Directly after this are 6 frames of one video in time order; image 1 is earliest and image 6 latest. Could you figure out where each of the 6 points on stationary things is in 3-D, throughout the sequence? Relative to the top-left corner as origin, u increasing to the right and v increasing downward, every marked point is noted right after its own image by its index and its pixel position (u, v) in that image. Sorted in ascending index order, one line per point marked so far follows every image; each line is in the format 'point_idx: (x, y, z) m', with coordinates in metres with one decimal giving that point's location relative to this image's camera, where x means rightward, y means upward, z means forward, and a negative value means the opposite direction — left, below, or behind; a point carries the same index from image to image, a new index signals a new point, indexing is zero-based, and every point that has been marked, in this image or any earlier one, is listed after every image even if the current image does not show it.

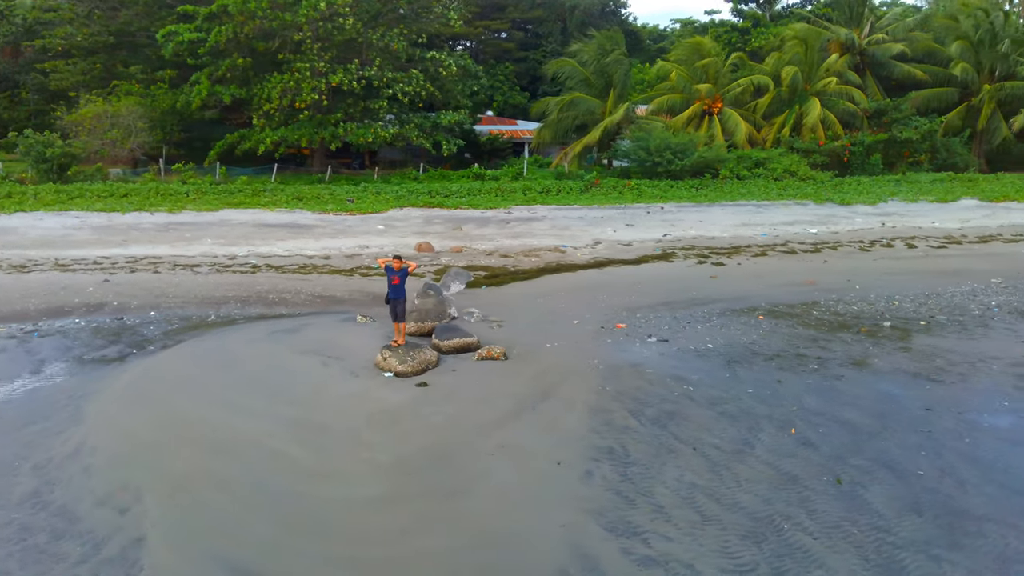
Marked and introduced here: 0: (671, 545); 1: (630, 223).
0: (+1.0, -1.6, +5.0) m
1: (+2.5, +1.3, +16.7) m
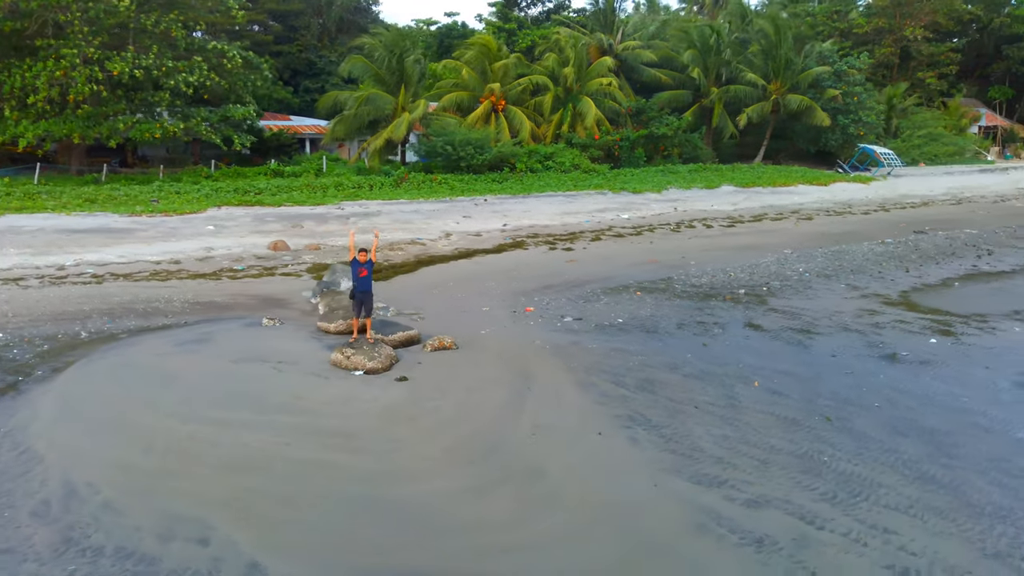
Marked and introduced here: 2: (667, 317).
0: (+1.7, -1.4, +5.5) m
1: (-1.0, +1.5, +17.0) m
2: (+2.1, -0.4, +10.6) m
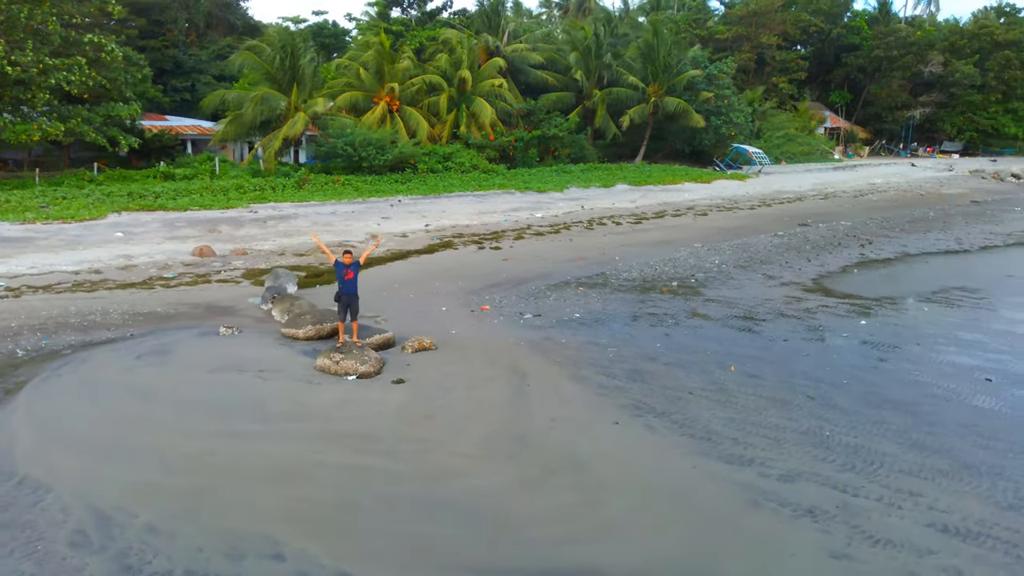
0: (+2.0, -1.3, +5.8) m
1: (-2.7, +1.5, +16.8) m
2: (+1.5, -0.3, +10.9) m
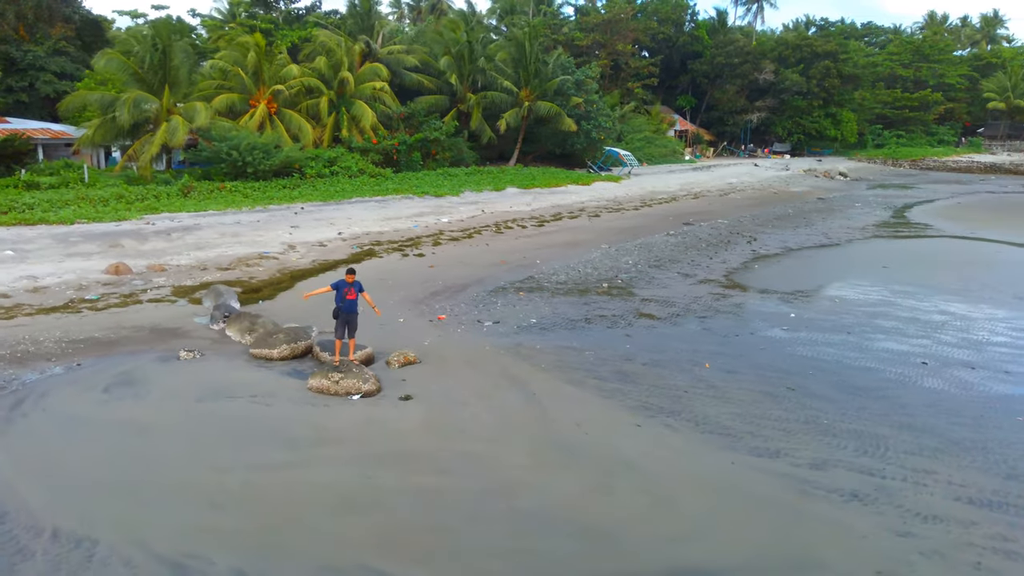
0: (+2.3, -1.3, +6.2) m
1: (-4.4, +1.3, +16.1) m
2: (+0.8, -0.4, +11.2) m
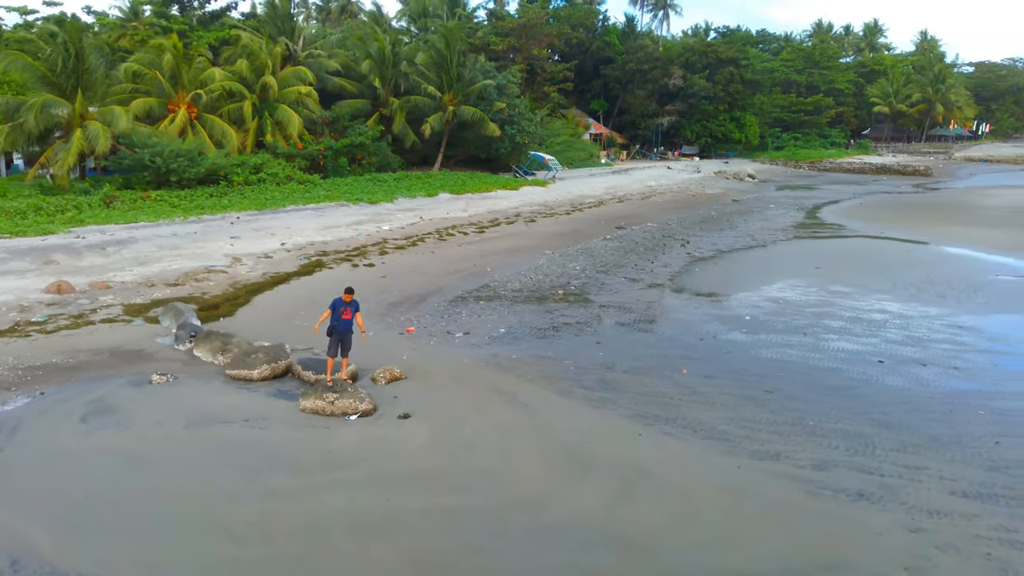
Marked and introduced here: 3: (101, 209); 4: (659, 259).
0: (+2.4, -1.4, +6.5) m
1: (-5.4, +1.0, +15.6) m
2: (+0.3, -0.5, +11.3) m
3: (-9.1, +1.7, +17.9) m
4: (+3.3, +0.7, +18.0) m
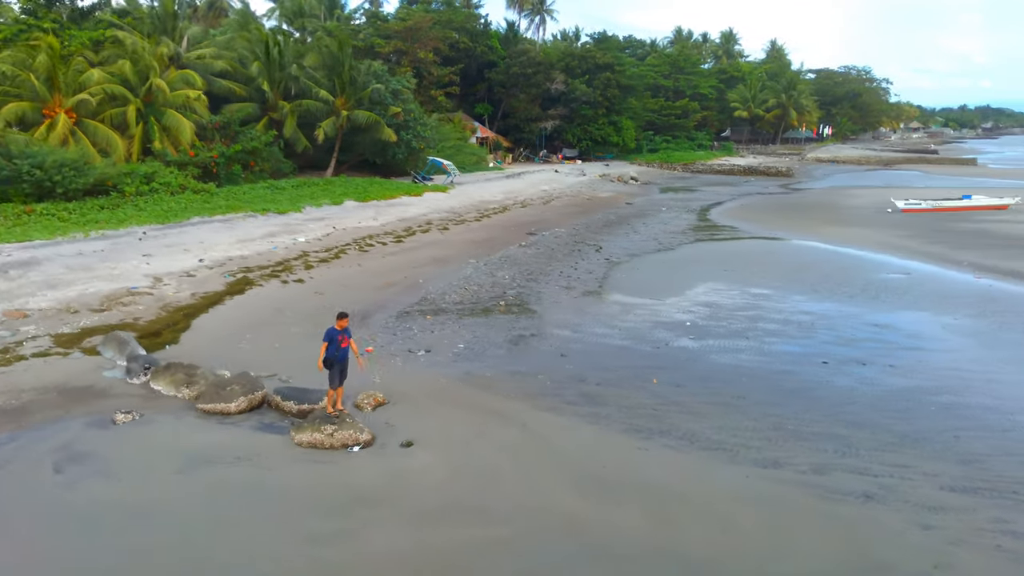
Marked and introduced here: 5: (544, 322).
0: (+2.5, -1.5, +6.9) m
1: (-6.7, +0.6, +14.7) m
2: (-0.3, -0.7, +11.2) m
3: (-10.7, +1.2, +16.3) m
4: (+1.6, +0.5, +18.4) m
5: (+0.5, -0.5, +12.3) m
